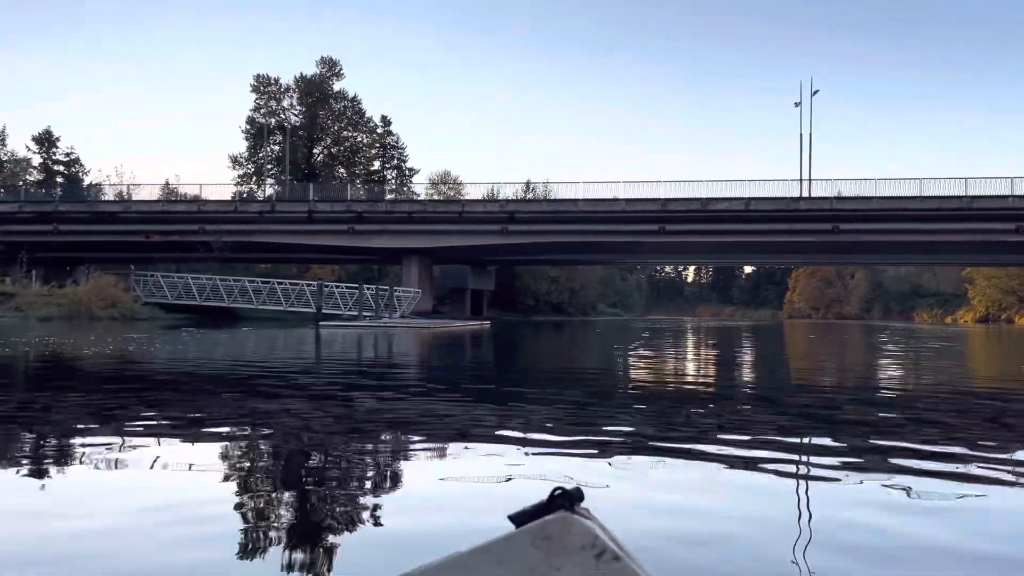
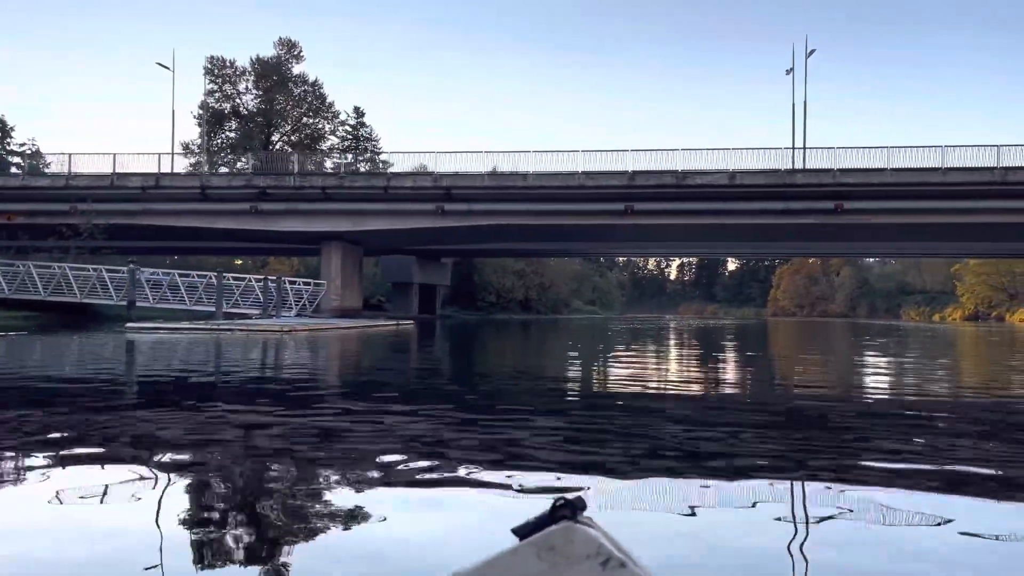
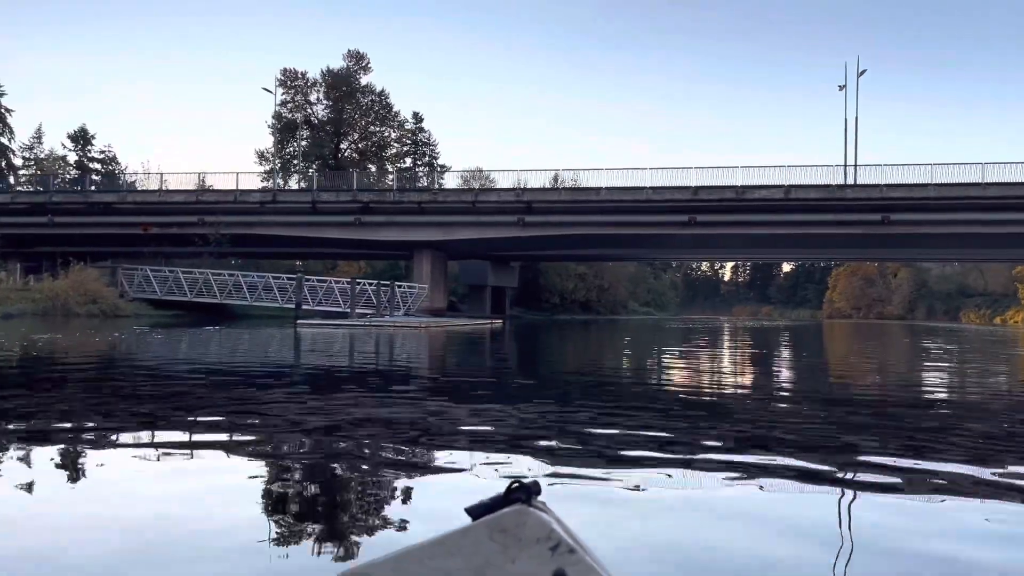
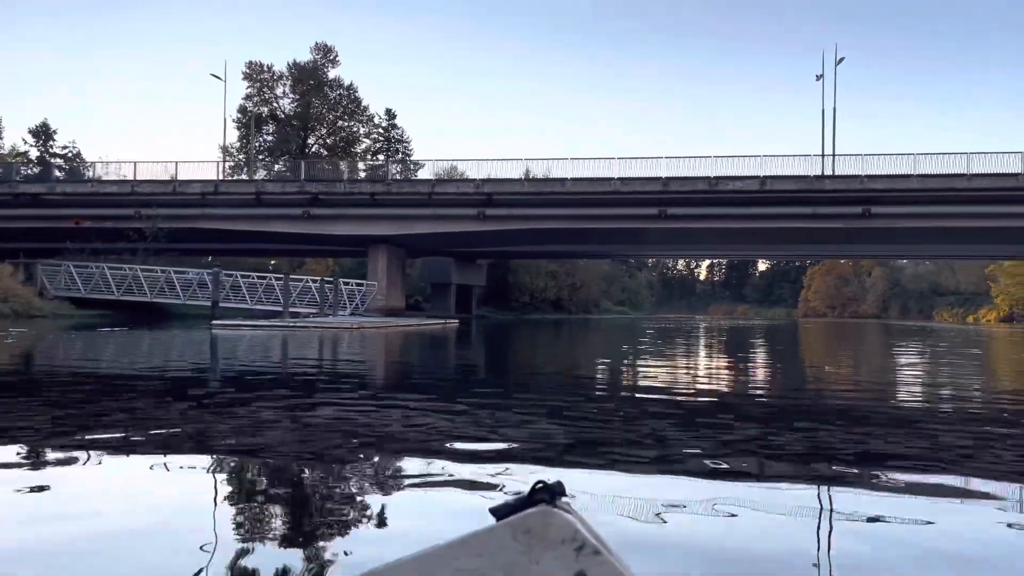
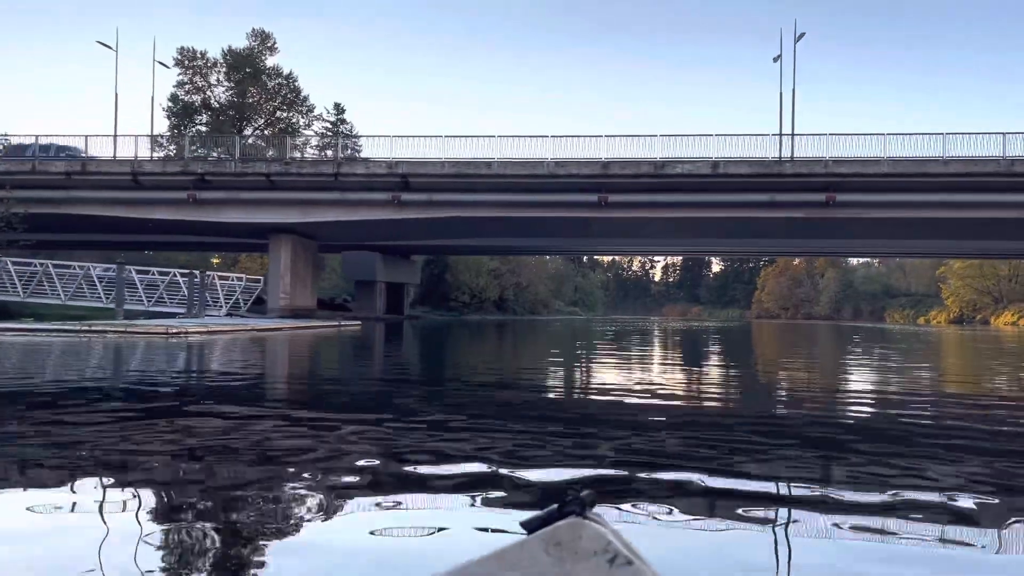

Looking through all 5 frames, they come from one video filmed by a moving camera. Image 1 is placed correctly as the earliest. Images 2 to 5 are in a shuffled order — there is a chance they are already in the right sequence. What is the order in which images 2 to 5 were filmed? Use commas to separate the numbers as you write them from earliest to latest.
3, 4, 2, 5
